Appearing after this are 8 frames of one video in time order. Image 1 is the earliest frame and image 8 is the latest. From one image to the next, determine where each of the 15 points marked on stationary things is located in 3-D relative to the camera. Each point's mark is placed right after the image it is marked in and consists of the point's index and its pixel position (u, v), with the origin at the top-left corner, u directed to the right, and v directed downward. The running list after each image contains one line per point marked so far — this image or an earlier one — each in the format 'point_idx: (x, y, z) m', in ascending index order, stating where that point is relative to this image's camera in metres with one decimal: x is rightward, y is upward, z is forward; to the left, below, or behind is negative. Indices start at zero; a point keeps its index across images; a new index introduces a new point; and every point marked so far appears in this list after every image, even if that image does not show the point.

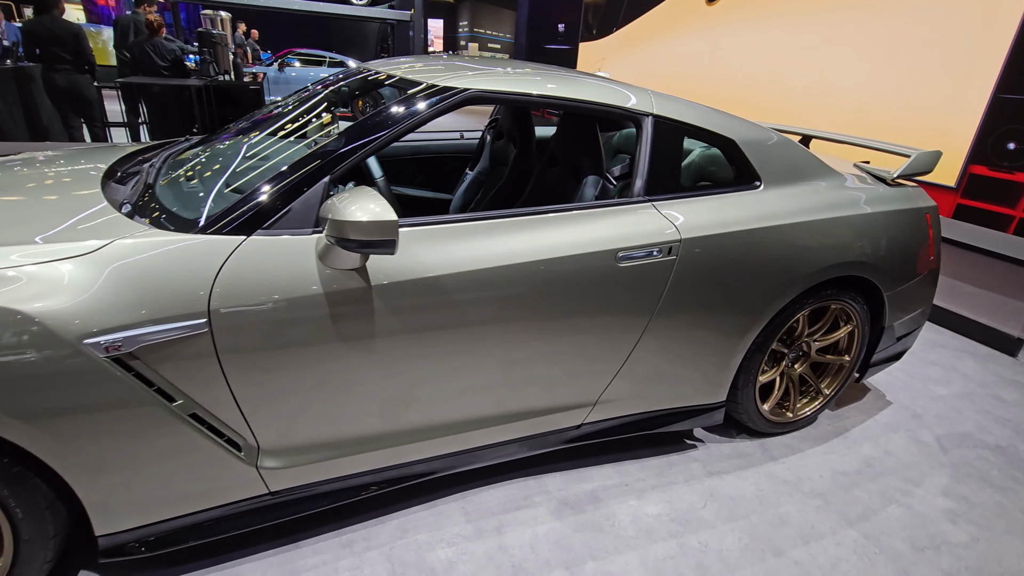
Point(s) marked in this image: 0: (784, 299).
0: (+1.0, 0.0, +1.9) m
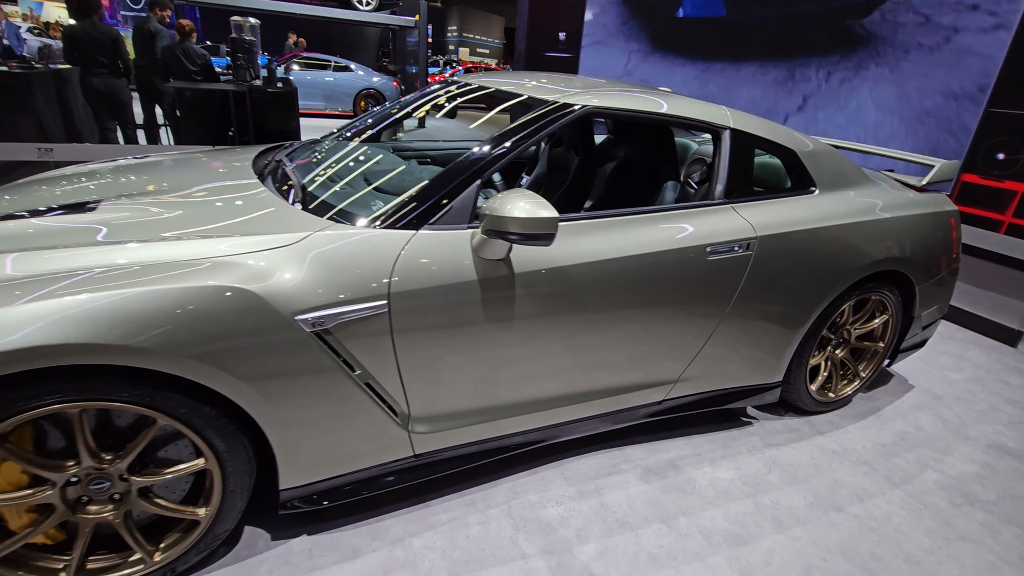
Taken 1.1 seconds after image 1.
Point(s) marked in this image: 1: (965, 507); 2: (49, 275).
0: (+1.4, 0.0, +2.1) m
1: (+1.7, -0.8, +1.9) m
2: (-1.1, 0.0, +1.2) m
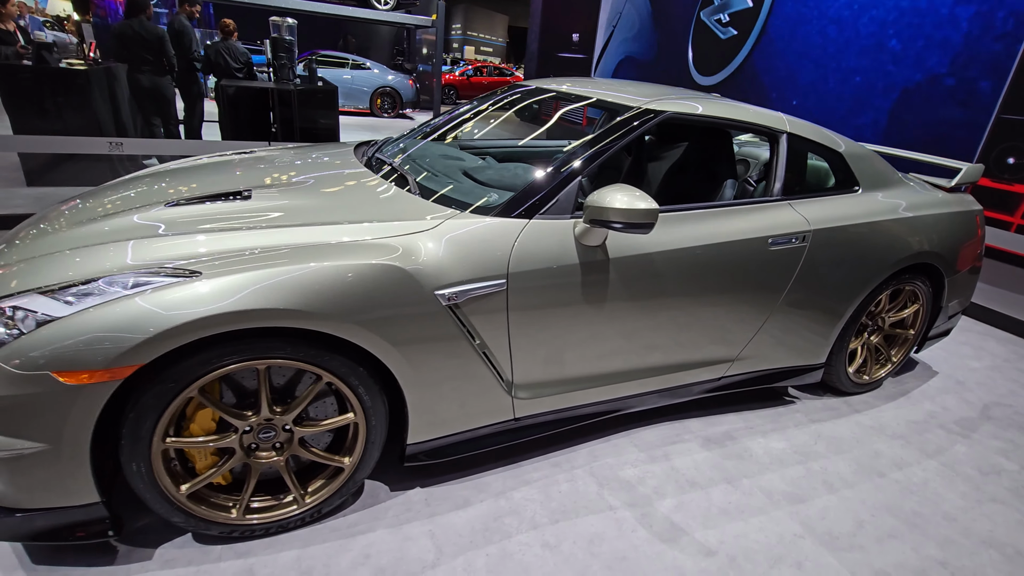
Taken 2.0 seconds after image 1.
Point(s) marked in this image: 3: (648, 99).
0: (+1.7, 0.0, +2.3) m
1: (+2.0, -0.8, +2.2) m
2: (-0.8, +0.1, +1.4) m
3: (+0.6, +0.8, +2.2) m
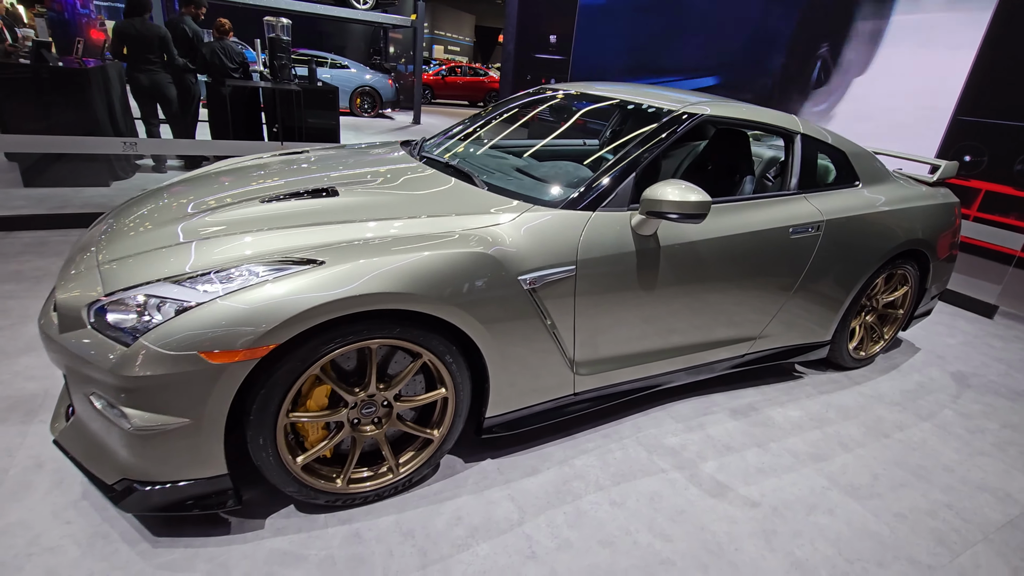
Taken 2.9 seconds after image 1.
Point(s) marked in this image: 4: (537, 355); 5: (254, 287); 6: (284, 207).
0: (+1.9, +0.1, +2.6) m
1: (+2.2, -0.7, +2.5) m
2: (-0.5, +0.1, +1.6) m
3: (+0.8, +0.9, +2.4) m
4: (+0.1, -0.2, +1.8) m
5: (-0.7, 0.0, +1.4) m
6: (-0.8, +0.3, +1.8) m
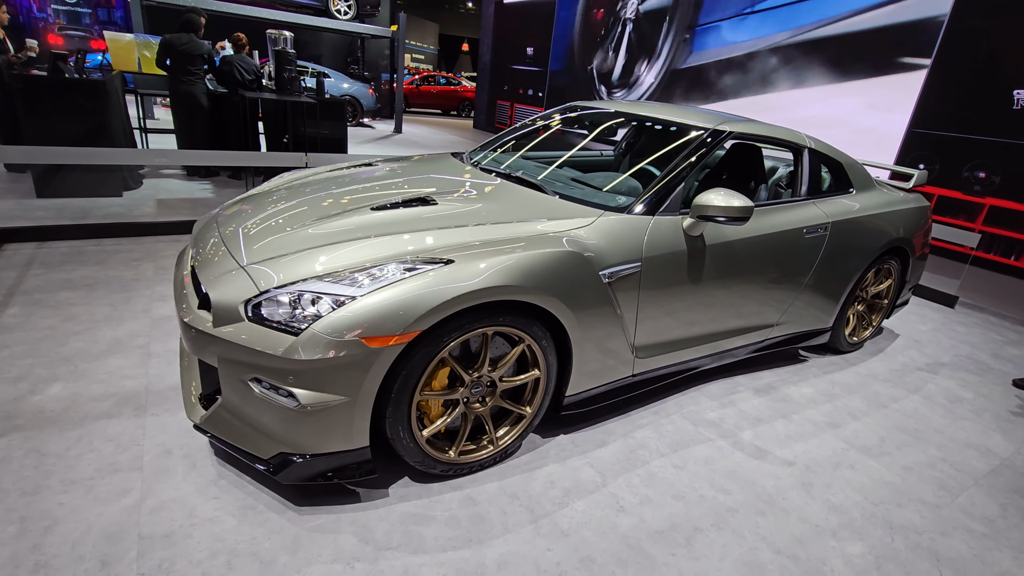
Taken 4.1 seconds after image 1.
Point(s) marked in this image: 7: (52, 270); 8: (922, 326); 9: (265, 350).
0: (+2.1, +0.2, +3.0) m
1: (+2.5, -0.6, +2.9) m
2: (-0.2, +0.2, +1.8) m
3: (+1.0, +0.9, +2.7) m
4: (+0.4, -0.2, +2.1) m
5: (-0.4, 0.0, +1.6) m
6: (-0.5, +0.3, +2.0) m
7: (-2.9, +0.1, +3.2) m
8: (+3.1, -0.3, +3.9) m
9: (-0.8, -0.2, +1.6) m
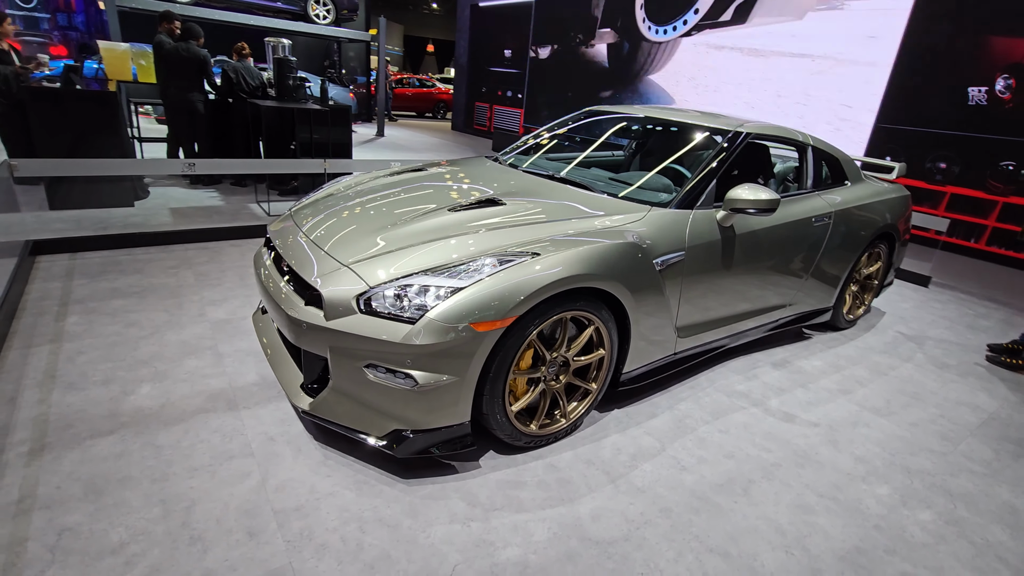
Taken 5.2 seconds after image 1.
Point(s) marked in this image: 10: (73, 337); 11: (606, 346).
0: (+2.3, +0.3, +3.4) m
1: (+2.8, -0.5, +3.3) m
2: (+0.1, +0.2, +2.0) m
3: (+1.2, +1.0, +3.0) m
4: (+0.7, -0.2, +2.4) m
5: (-0.1, 0.0, +1.8) m
6: (-0.2, +0.3, +2.2) m
7: (-2.6, +0.1, +3.2) m
8: (+3.3, -0.1, +4.3) m
9: (-0.4, -0.2, +1.7) m
10: (-2.2, -0.2, +2.6) m
11: (+0.4, -0.2, +2.2) m
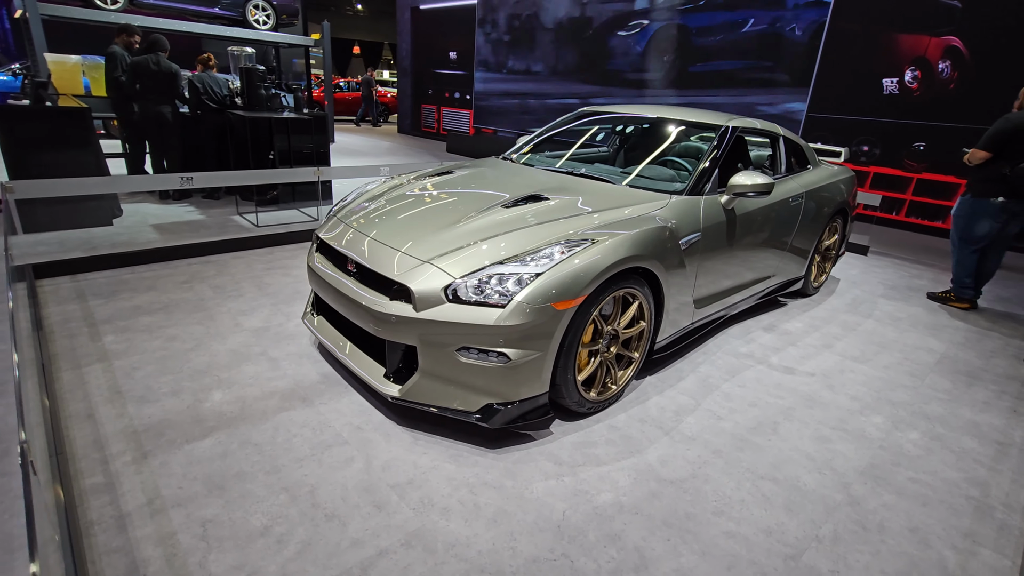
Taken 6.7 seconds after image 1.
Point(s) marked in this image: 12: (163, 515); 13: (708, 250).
0: (+2.4, +0.5, +3.9) m
1: (+2.9, -0.2, +3.8) m
2: (+0.3, +0.3, +2.3) m
3: (+1.3, +1.1, +3.4) m
4: (+0.9, 0.0, +2.7) m
5: (+0.2, +0.1, +2.1) m
6: (0.0, +0.4, +2.5) m
7: (-2.5, -0.1, +3.2) m
8: (+3.3, +0.2, +4.9) m
9: (-0.1, -0.1, +2.0) m
10: (-2.0, -0.3, +2.6) m
11: (+0.6, -0.1, +2.5) m
12: (-1.2, -0.8, +1.7) m
13: (+1.0, +0.2, +2.8) m
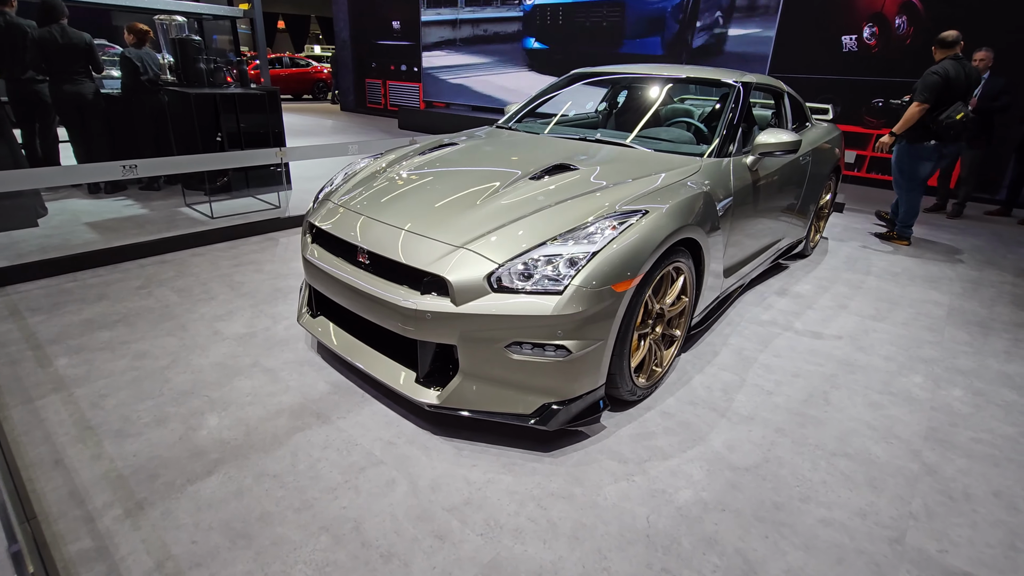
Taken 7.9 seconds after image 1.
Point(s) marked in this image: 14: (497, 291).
0: (+2.3, +0.8, +3.8) m
1: (+2.9, +0.1, +3.8) m
2: (+0.5, +0.4, +2.1) m
3: (+1.3, +1.3, +3.2) m
4: (+1.0, +0.1, +2.5) m
5: (+0.4, +0.2, +1.8) m
6: (+0.1, +0.4, +2.2) m
7: (-2.4, -0.1, +2.7) m
8: (+3.1, +0.6, +4.9) m
9: (+0.1, -0.1, +1.7) m
10: (-1.8, -0.4, +2.2) m
11: (+0.8, 0.0, +2.3) m
12: (-0.9, -0.8, +1.4) m
13: (+1.1, +0.4, +2.6) m
14: (0.0, 0.0, +1.7) m
